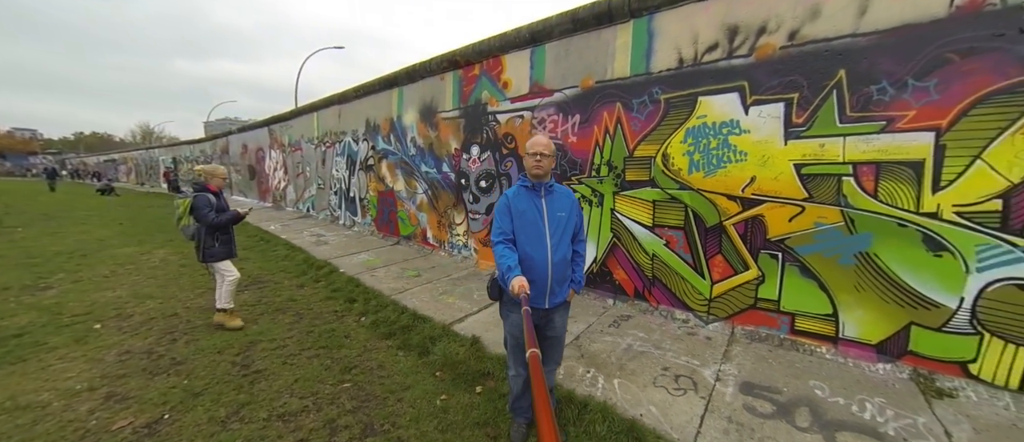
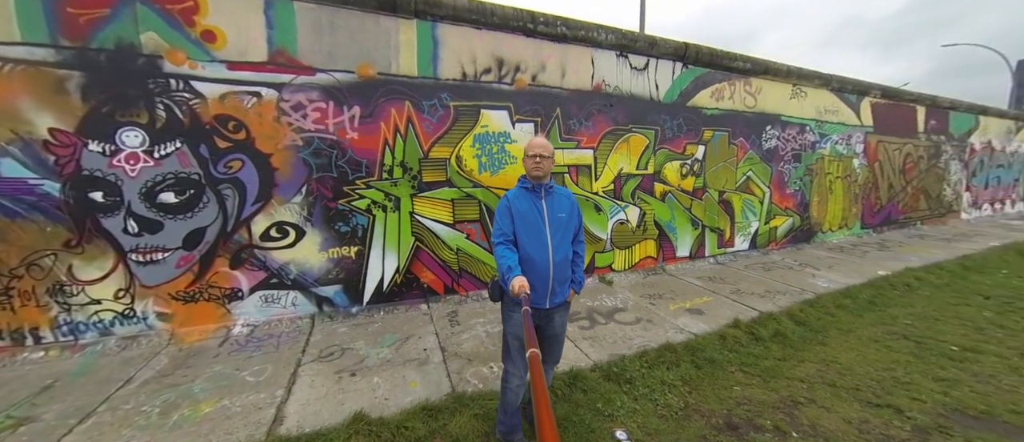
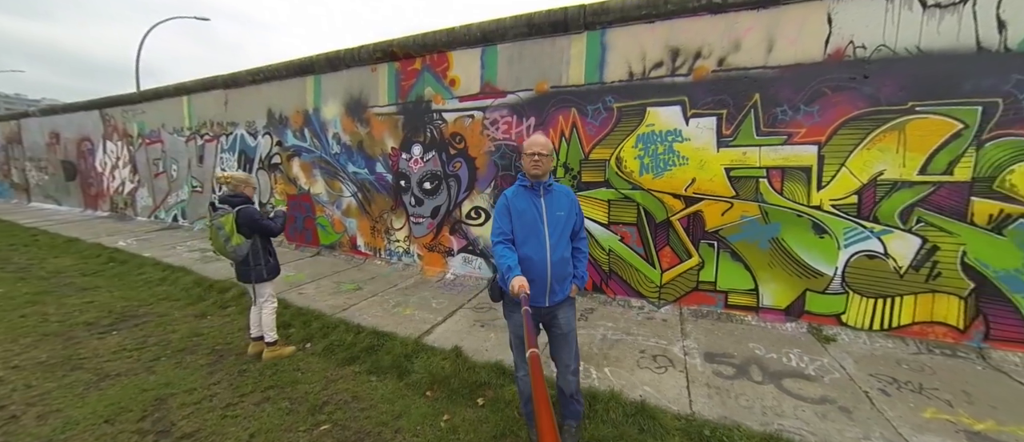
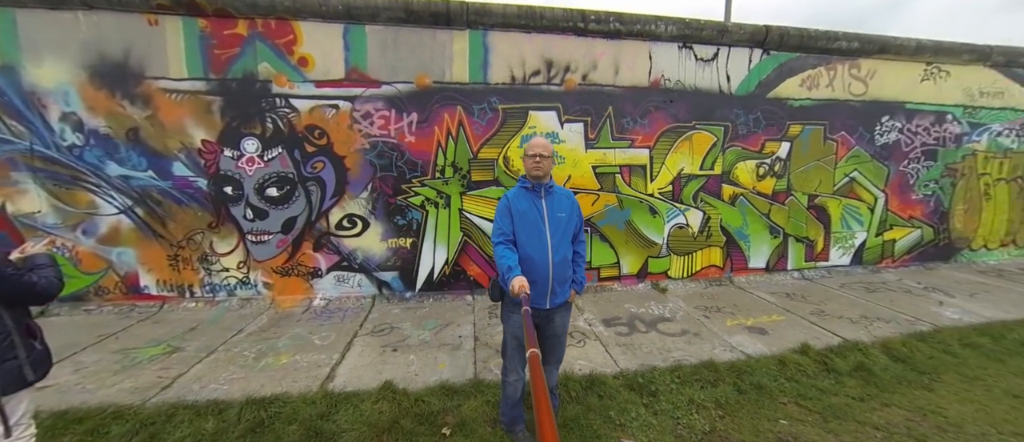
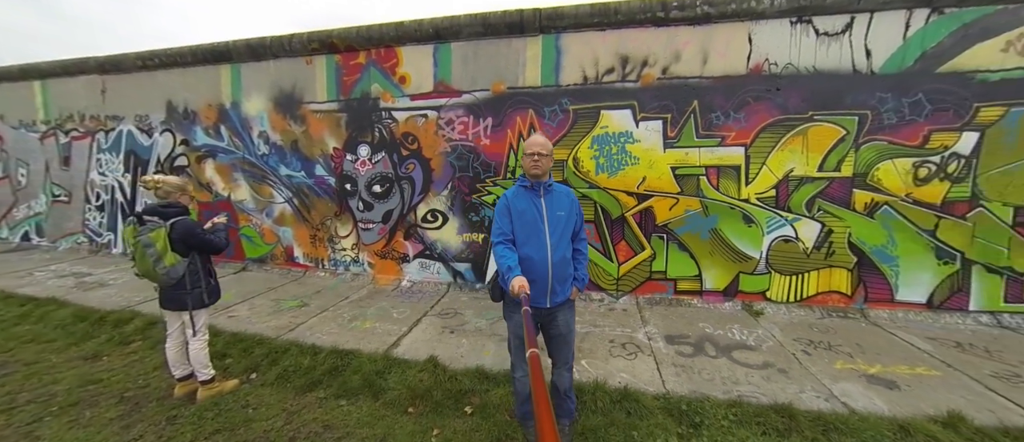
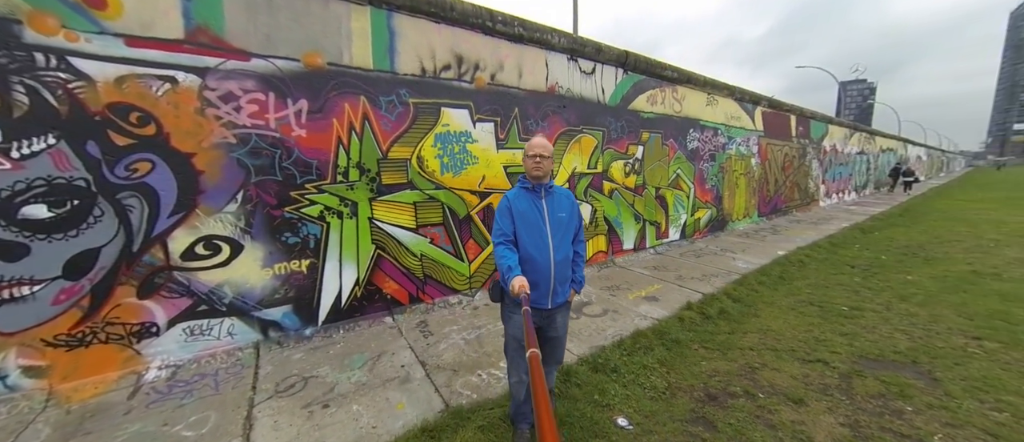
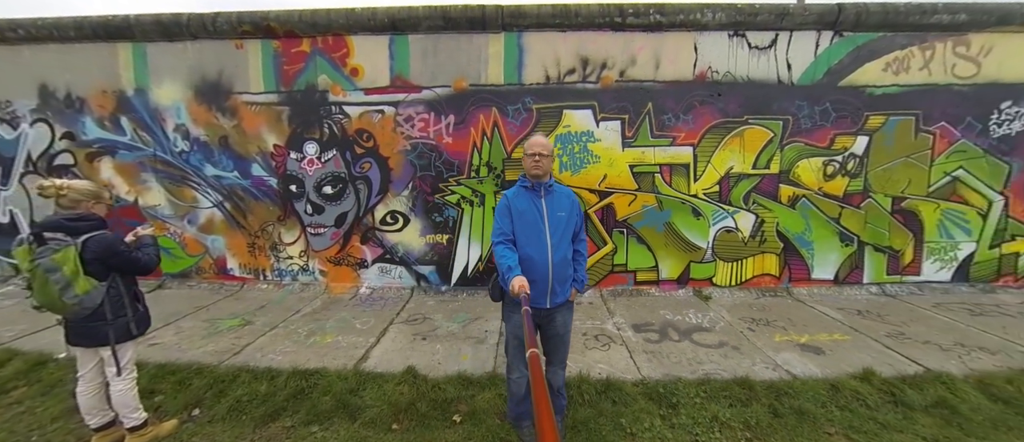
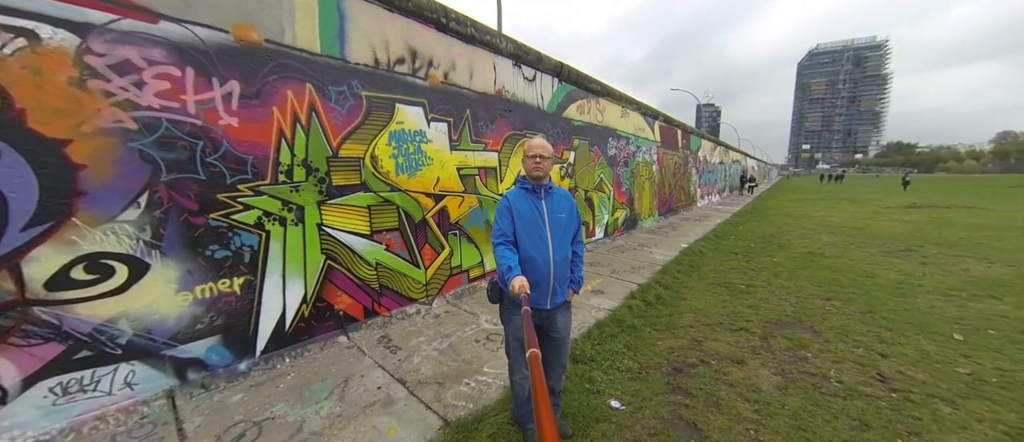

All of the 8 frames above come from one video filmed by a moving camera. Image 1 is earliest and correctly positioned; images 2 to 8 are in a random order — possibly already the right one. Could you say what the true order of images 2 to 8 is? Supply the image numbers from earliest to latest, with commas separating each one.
3, 5, 7, 4, 2, 6, 8
